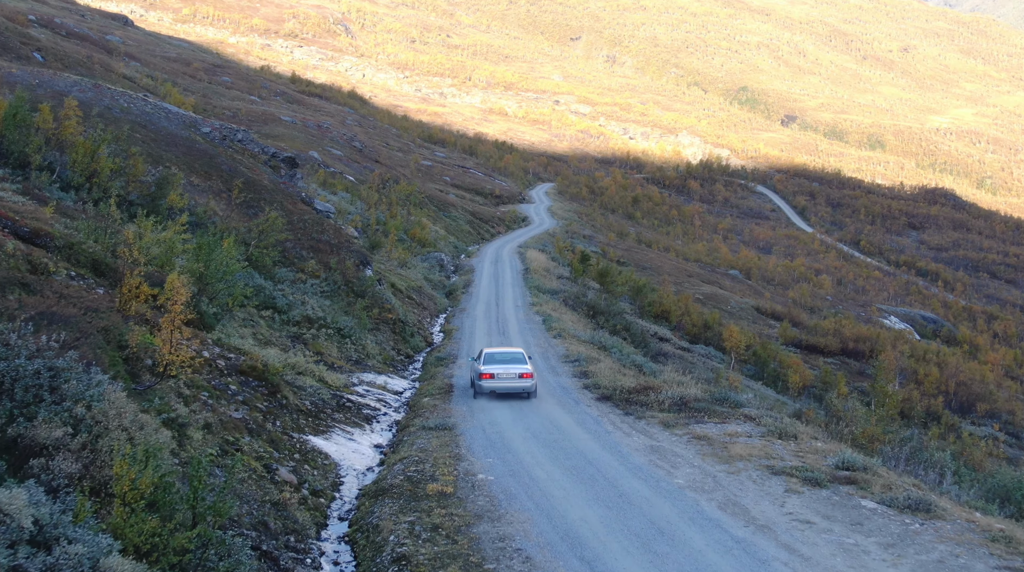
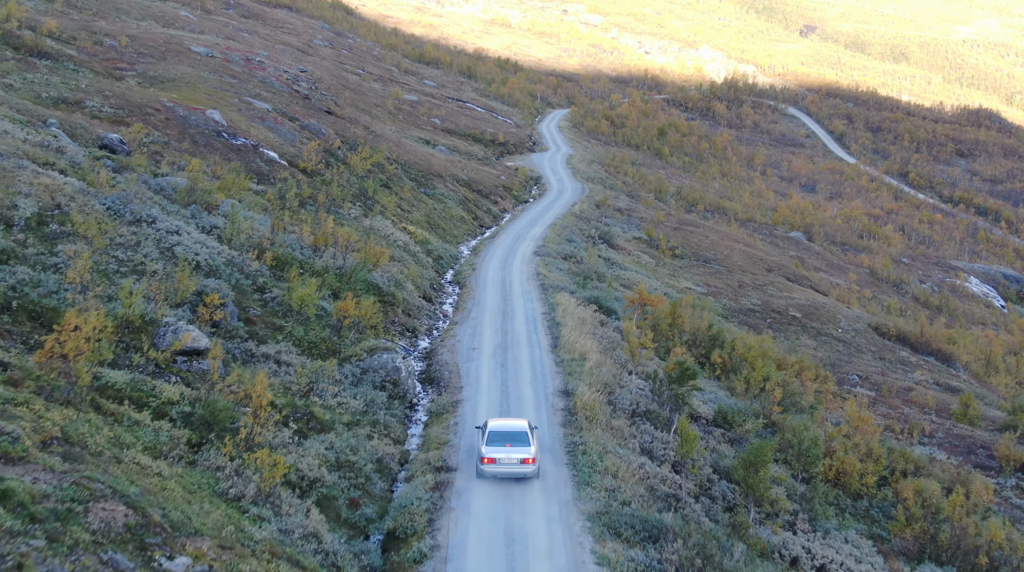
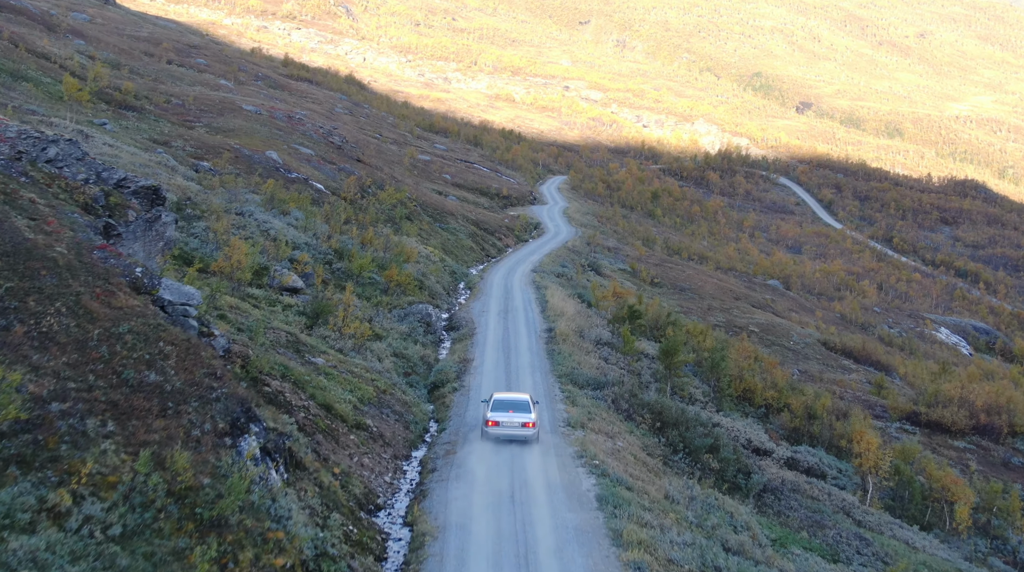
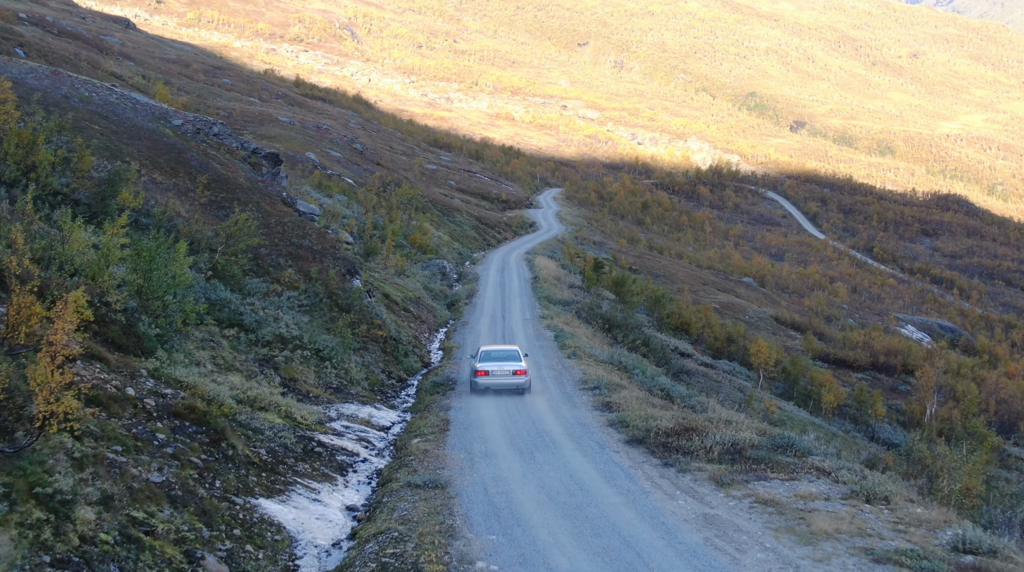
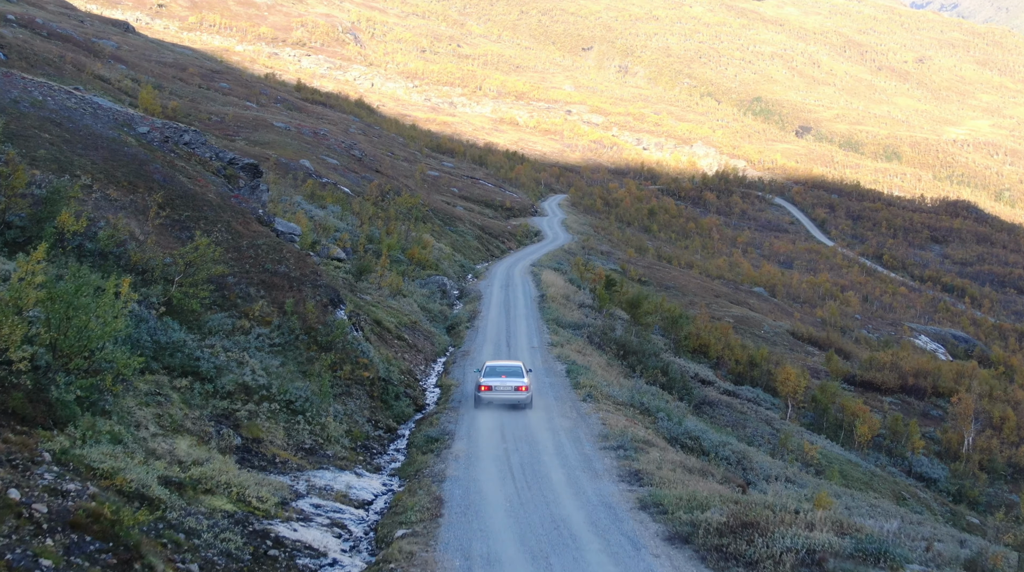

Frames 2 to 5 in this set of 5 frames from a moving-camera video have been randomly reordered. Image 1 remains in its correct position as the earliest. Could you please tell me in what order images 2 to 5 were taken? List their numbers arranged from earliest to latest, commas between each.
4, 5, 3, 2
